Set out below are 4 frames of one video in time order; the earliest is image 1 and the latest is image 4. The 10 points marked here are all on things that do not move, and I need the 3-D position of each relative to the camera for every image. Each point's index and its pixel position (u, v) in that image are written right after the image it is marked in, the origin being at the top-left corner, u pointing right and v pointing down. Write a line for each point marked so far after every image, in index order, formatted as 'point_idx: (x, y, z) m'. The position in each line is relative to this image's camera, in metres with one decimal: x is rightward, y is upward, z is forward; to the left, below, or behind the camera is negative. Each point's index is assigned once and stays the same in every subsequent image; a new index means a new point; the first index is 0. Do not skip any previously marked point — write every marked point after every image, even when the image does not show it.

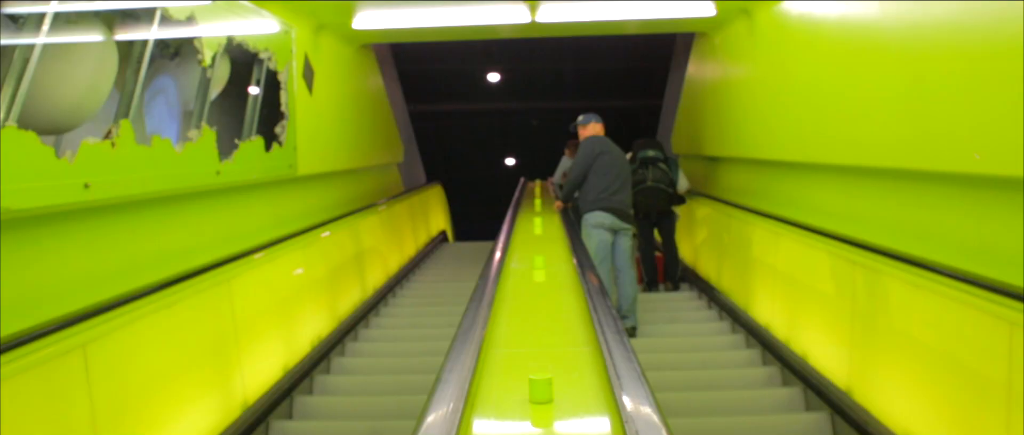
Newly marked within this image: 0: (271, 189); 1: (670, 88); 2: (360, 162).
0: (-1.5, +0.2, +5.1) m
1: (+2.1, +1.7, +11.1) m
2: (-1.3, +0.5, +7.2) m
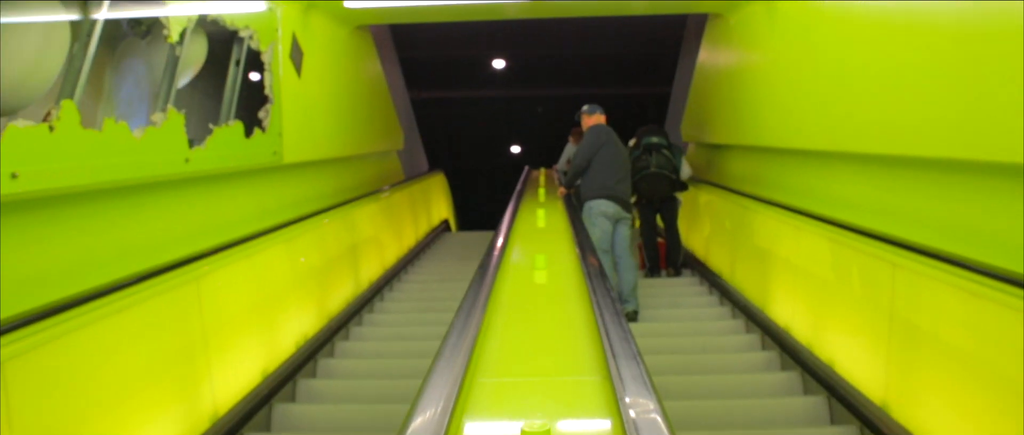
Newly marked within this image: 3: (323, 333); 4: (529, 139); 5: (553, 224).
0: (-1.5, +0.2, +4.8) m
1: (+2.2, +1.9, +10.7) m
2: (-1.3, +0.6, +6.9) m
3: (-1.0, -0.6, +4.5) m
4: (+0.4, +1.7, +17.7) m
5: (+0.3, -0.1, +6.2) m
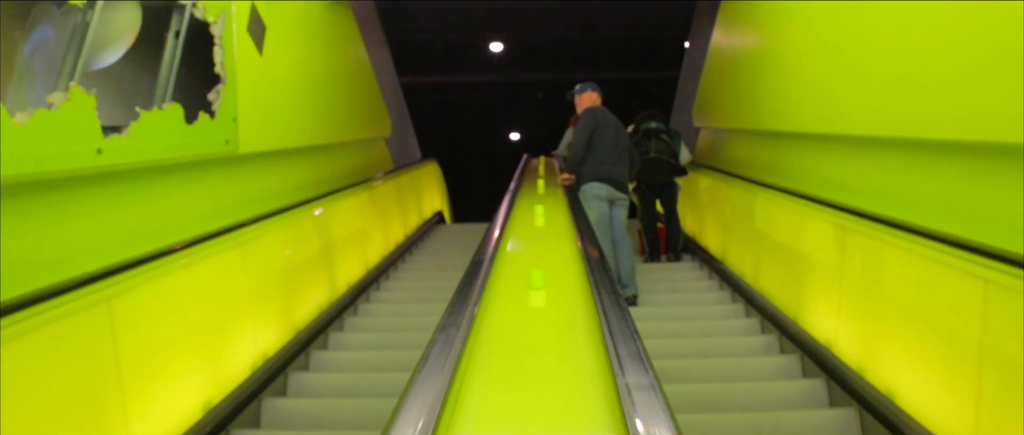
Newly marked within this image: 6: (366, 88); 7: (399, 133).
0: (-1.5, +0.2, +4.2) m
1: (+2.1, +2.0, +10.1) m
2: (-1.3, +0.6, +6.3) m
3: (-1.1, -0.6, +3.9) m
4: (+0.3, +1.9, +17.1) m
5: (+0.3, 0.0, +5.6) m
6: (-1.3, +1.2, +7.5) m
7: (-1.3, +1.0, +9.7) m
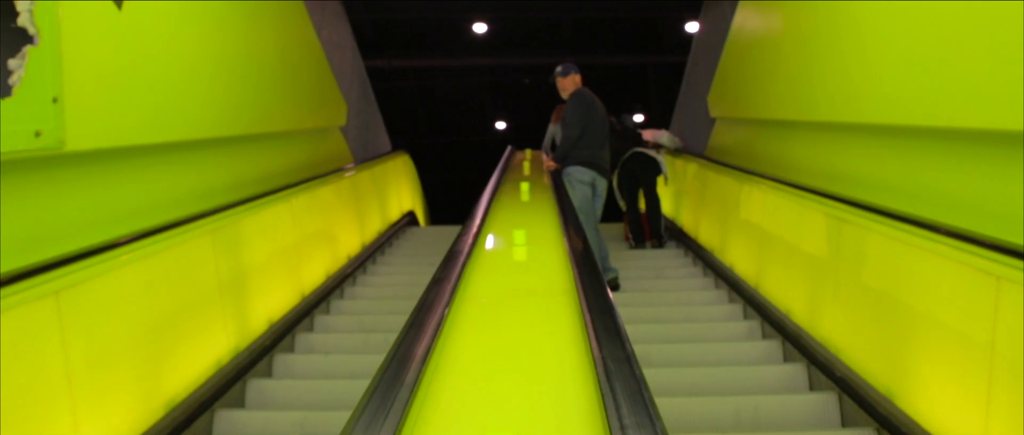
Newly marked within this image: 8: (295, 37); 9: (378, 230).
0: (-1.6, +0.2, +2.9) m
1: (+2.0, +2.0, +8.8) m
2: (-1.5, +0.6, +5.0) m
3: (-1.2, -0.7, +2.7) m
4: (+0.1, +2.0, +15.8) m
5: (+0.2, -0.1, +4.4) m
6: (-1.5, +1.2, +6.3) m
7: (-1.5, +1.0, +8.5) m
8: (-1.5, +1.3, +5.8) m
9: (-1.2, -0.1, +6.6) m
